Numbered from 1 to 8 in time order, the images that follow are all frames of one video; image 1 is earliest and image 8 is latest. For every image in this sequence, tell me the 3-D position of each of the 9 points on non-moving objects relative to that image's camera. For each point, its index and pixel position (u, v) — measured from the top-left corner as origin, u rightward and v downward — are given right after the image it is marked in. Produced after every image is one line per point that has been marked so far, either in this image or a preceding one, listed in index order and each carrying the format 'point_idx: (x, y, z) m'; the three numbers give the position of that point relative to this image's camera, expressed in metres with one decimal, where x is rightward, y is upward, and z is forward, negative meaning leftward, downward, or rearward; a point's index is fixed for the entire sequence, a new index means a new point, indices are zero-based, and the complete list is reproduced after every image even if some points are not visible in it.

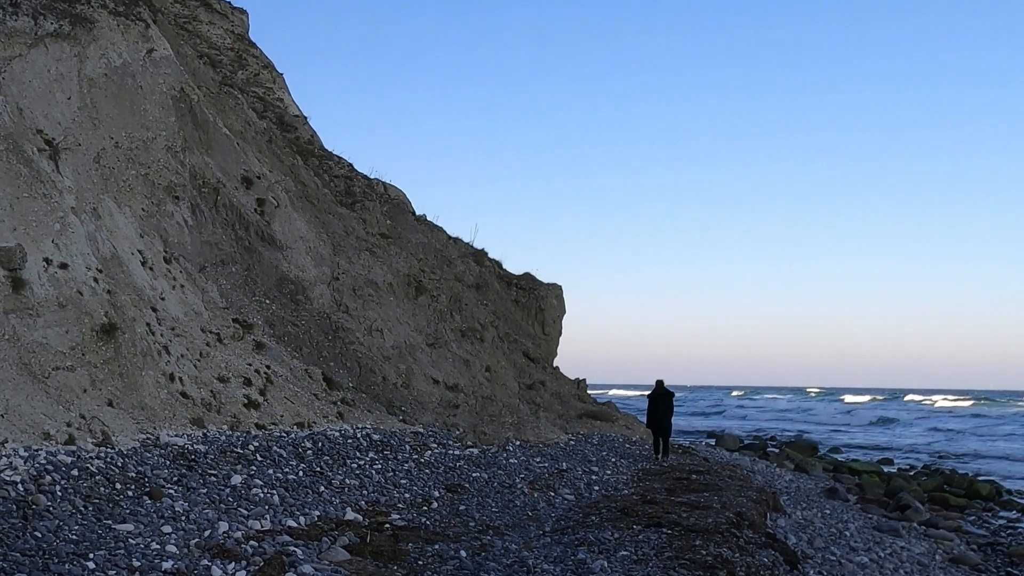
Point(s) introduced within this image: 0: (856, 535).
0: (+4.2, -3.0, +9.7) m
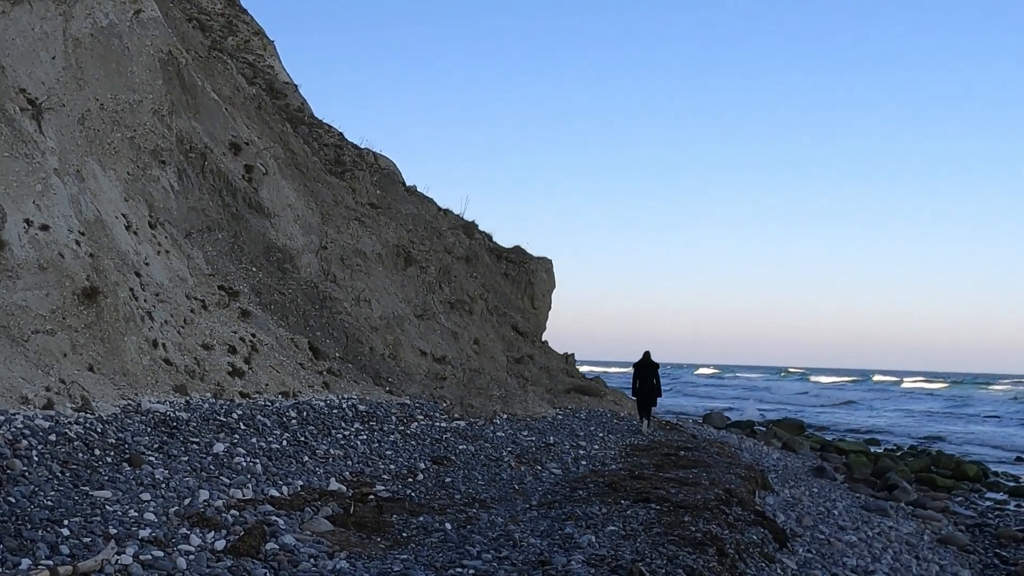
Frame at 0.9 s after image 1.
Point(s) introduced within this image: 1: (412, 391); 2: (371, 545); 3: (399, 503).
0: (+4.0, -2.7, +9.6) m
1: (-1.8, -1.8, +14.5) m
2: (-1.2, -2.1, +6.6) m
3: (-1.1, -2.1, +8.0) m
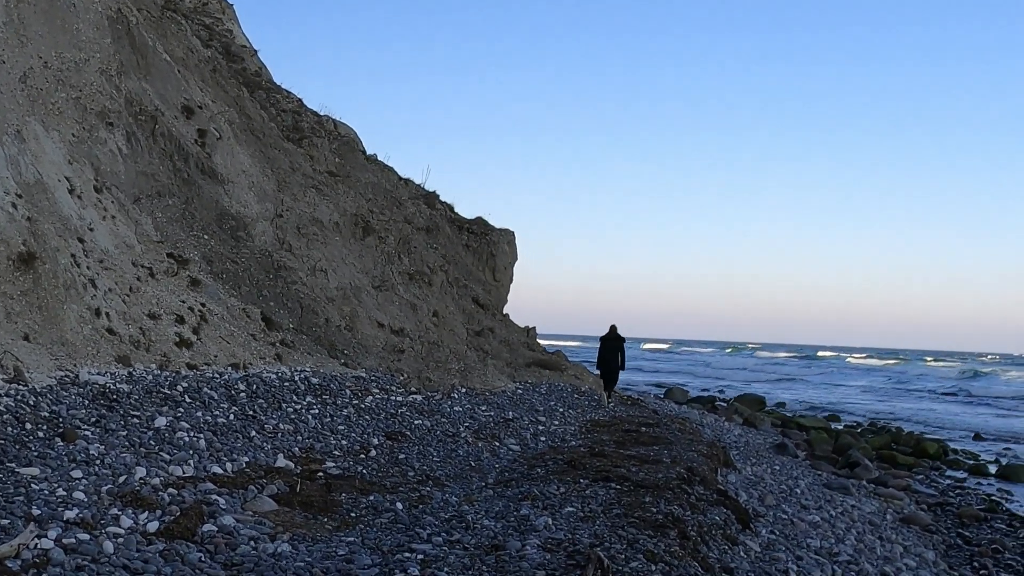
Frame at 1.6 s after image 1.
0: (+3.5, -2.4, +9.5) m
1: (-2.5, -1.3, +14.1) m
2: (-1.5, -1.9, +6.3) m
3: (-1.6, -1.8, +7.7) m
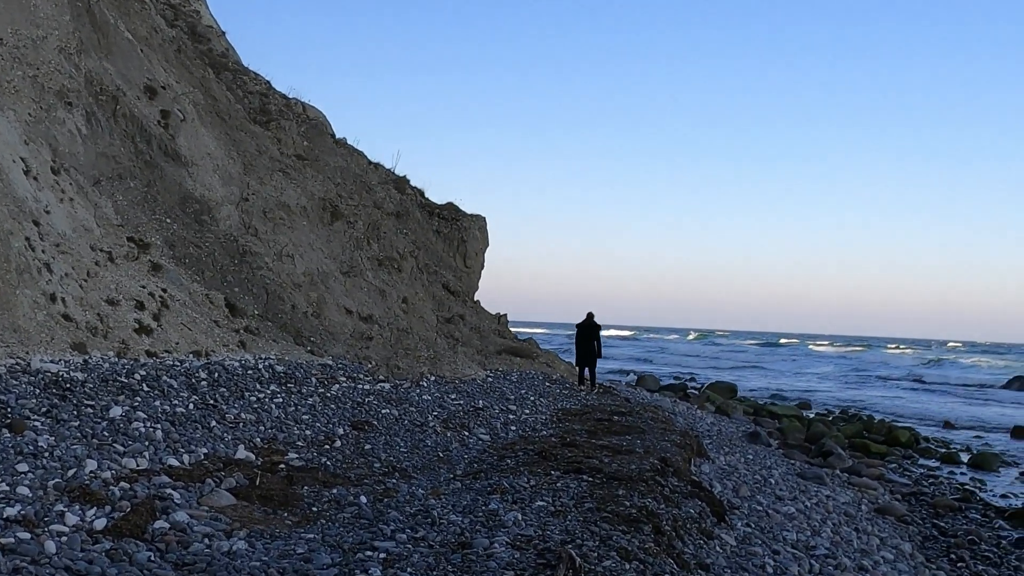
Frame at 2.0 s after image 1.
0: (+3.2, -2.3, +9.4) m
1: (-3.0, -1.1, +13.7) m
2: (-1.8, -1.7, +6.0) m
3: (-1.8, -1.7, +7.4) m
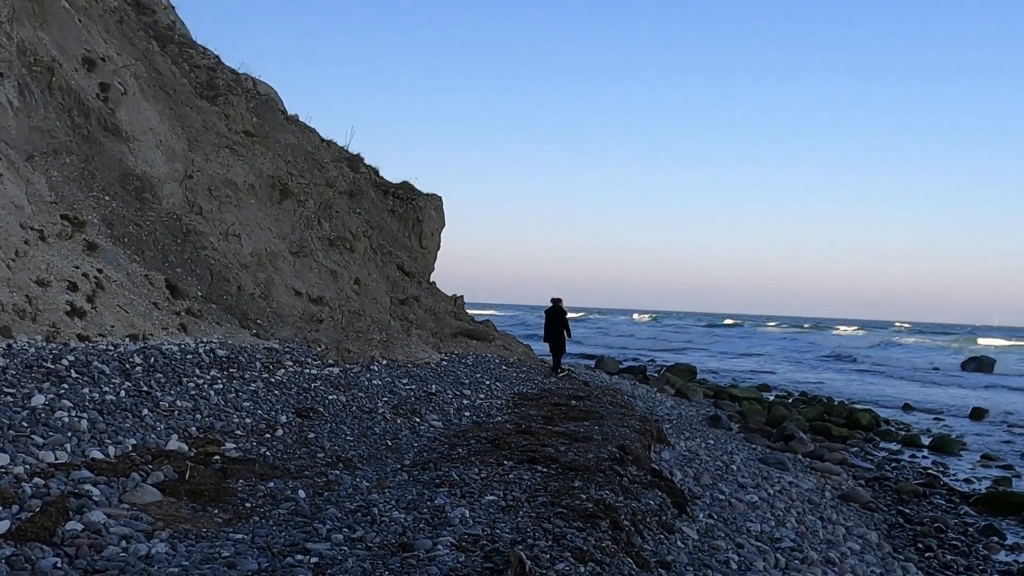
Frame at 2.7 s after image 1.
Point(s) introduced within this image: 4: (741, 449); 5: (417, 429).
0: (+2.6, -2.0, +9.2) m
1: (-3.8, -0.8, +13.2) m
2: (-2.1, -1.6, +5.5) m
3: (-2.3, -1.5, +6.9) m
4: (+3.0, -2.1, +10.6) m
5: (-1.1, -1.6, +9.0) m
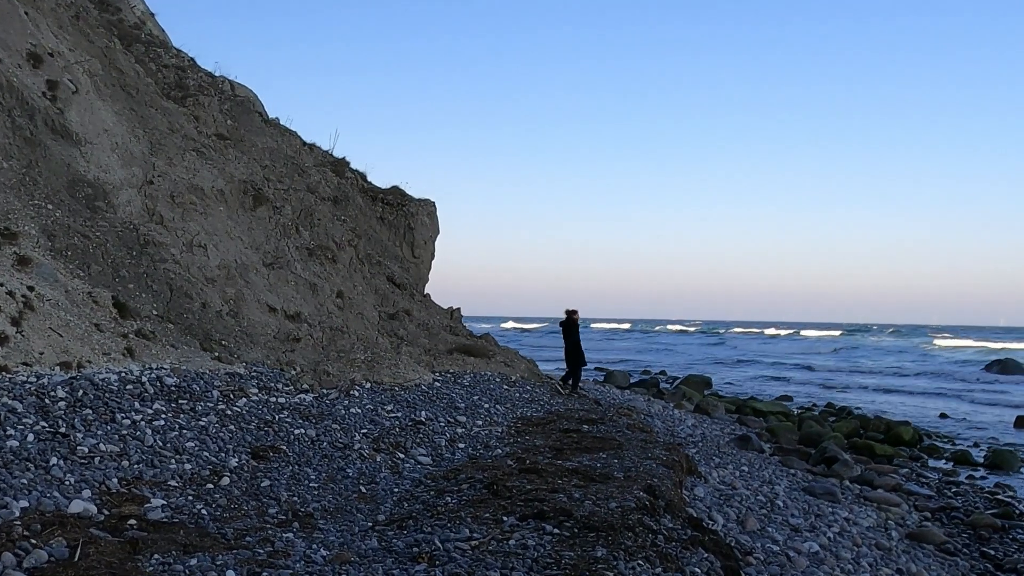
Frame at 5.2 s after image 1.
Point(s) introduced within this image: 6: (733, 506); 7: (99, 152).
0: (+2.7, -2.0, +7.6) m
1: (-3.8, -1.0, +11.7) m
2: (-2.1, -1.7, +4.0) m
3: (-2.3, -1.6, +5.4) m
4: (+3.1, -2.1, +9.1) m
5: (-1.0, -1.7, +7.5) m
6: (+1.9, -1.8, +6.8) m
7: (-6.6, +2.2, +12.6) m
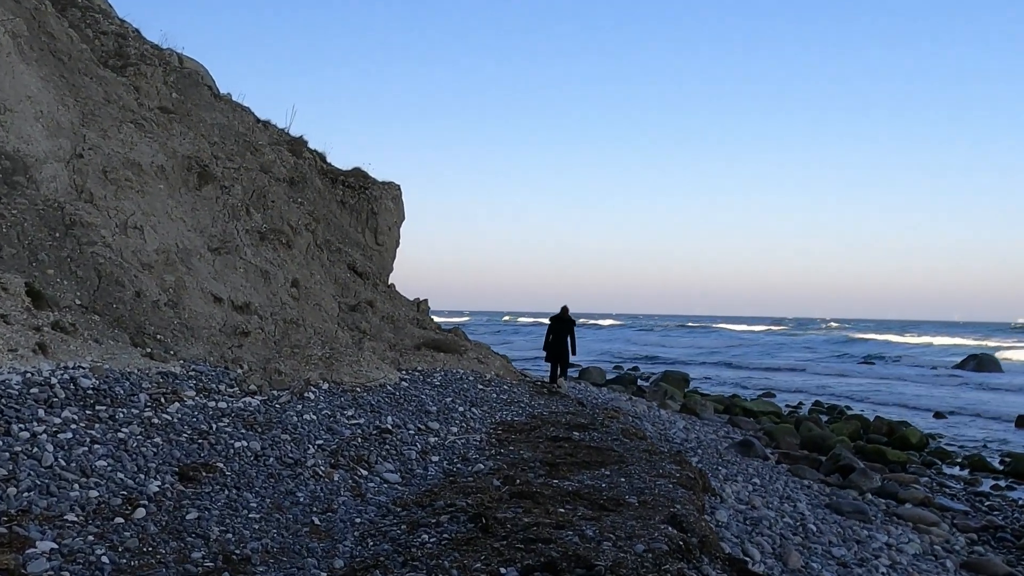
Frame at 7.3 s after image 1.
0: (+2.5, -1.9, +6.5) m
1: (-4.1, -0.8, +10.3) m
2: (-2.1, -1.6, +2.7) m
3: (-2.3, -1.5, +4.1) m
4: (+2.9, -2.0, +8.0) m
5: (-1.2, -1.5, +6.2) m
6: (+1.8, -1.7, +5.7) m
7: (-6.9, +2.3, +11.1) m
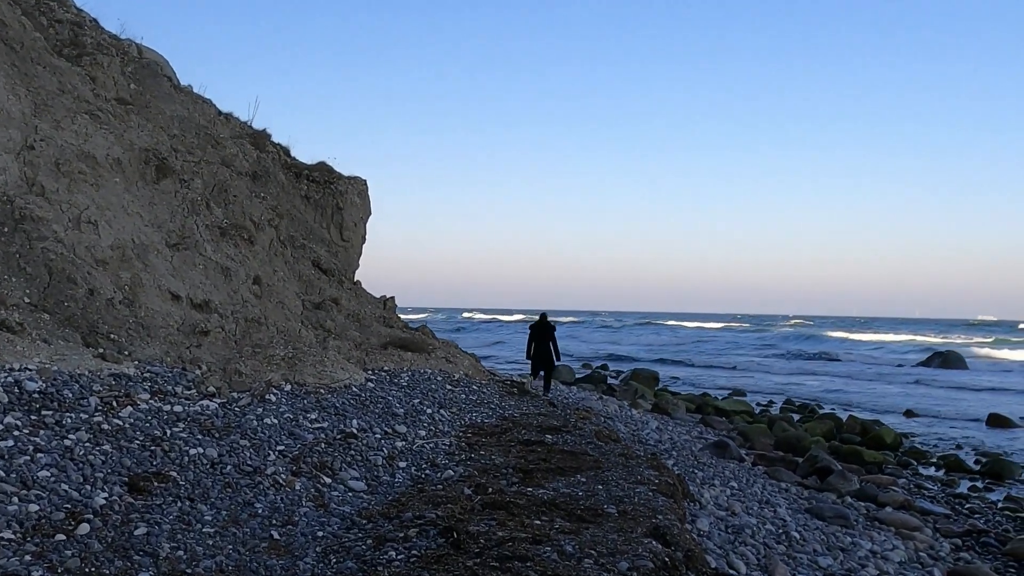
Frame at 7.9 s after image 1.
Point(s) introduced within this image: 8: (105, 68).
0: (+2.3, -1.9, +6.3) m
1: (-4.4, -0.8, +9.8) m
2: (-2.1, -1.5, +2.3) m
3: (-2.4, -1.5, +3.7) m
4: (+2.6, -2.0, +7.8) m
5: (-1.4, -1.5, +5.9) m
6: (+1.6, -1.7, +5.4) m
7: (-7.3, +2.4, +10.5) m
8: (-7.3, +4.0, +14.2) m
